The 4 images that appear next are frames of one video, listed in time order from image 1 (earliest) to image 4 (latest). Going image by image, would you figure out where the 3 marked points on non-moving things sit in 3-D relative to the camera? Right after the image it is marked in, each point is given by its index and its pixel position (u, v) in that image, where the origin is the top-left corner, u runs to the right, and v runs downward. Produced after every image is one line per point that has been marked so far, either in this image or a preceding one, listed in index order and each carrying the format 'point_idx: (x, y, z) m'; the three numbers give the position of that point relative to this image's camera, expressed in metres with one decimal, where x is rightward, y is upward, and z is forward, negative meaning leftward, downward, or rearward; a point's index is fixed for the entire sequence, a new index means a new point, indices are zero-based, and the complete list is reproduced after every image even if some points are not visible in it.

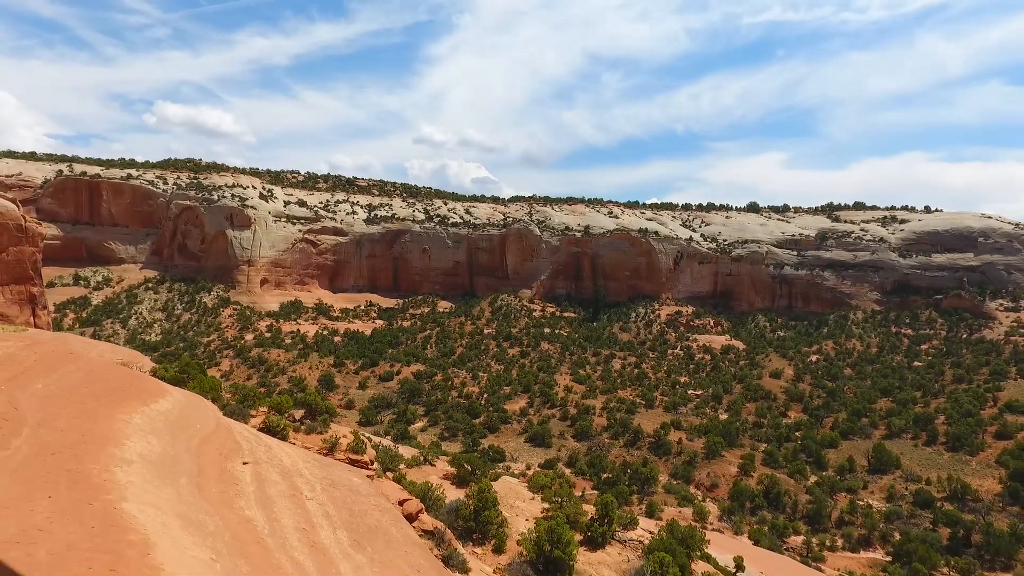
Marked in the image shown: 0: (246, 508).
0: (-2.9, -2.4, +6.7) m
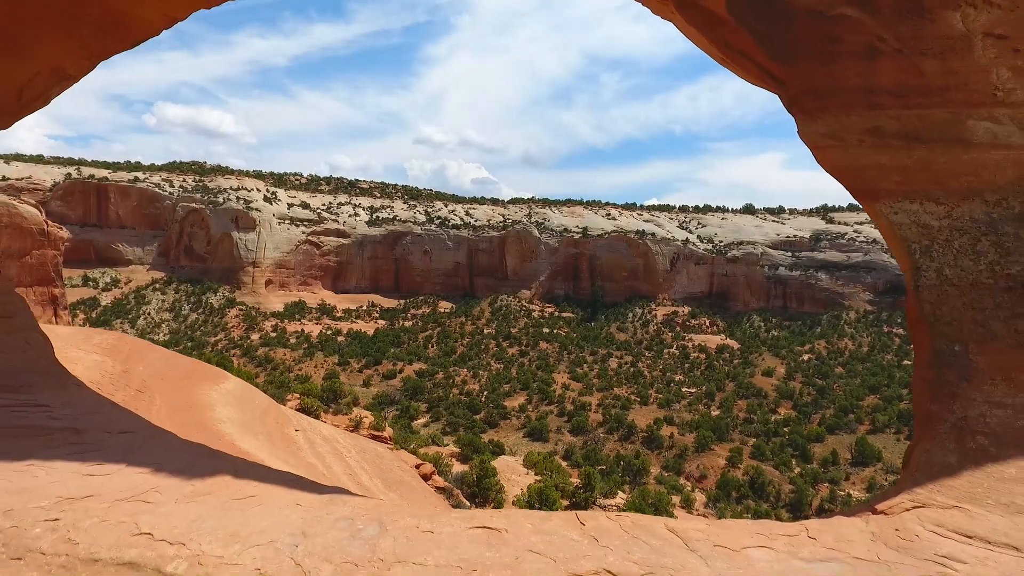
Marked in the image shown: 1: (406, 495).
0: (-3.0, -2.5, +8.7) m
1: (-1.6, -3.2, +9.2) m
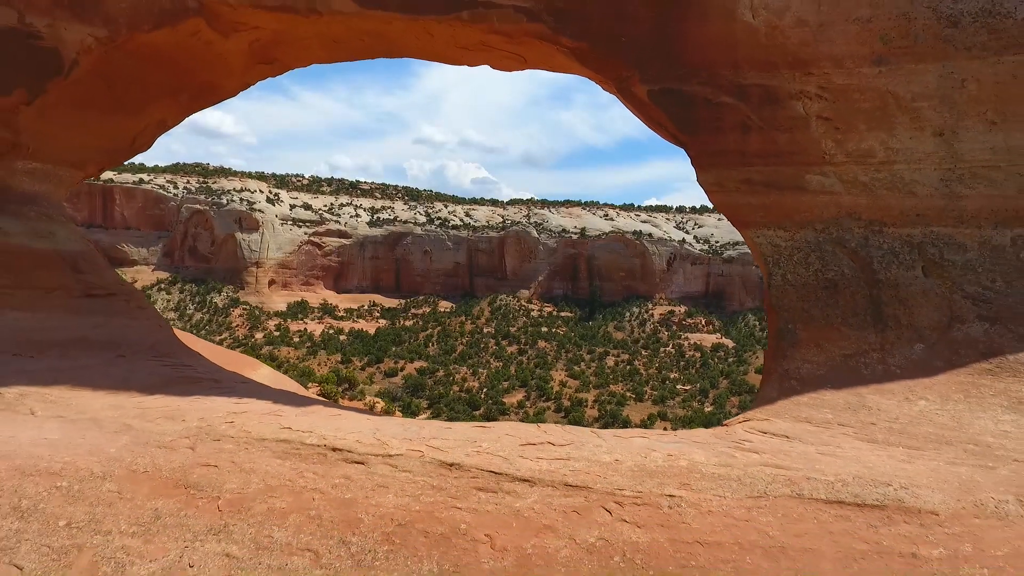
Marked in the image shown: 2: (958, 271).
0: (-3.1, -2.5, +10.4) m
1: (-1.7, -3.2, +10.8) m
2: (+3.5, +0.1, +4.7) m
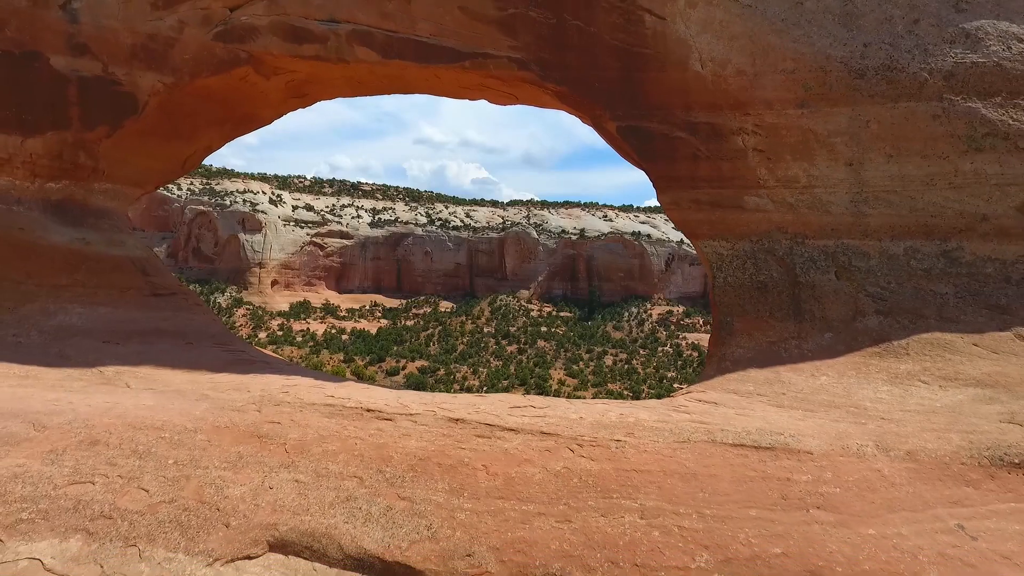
0: (-3.2, -2.5, +11.6) m
1: (-1.8, -3.2, +12.0) m
2: (+3.4, +0.1, +5.9) m
